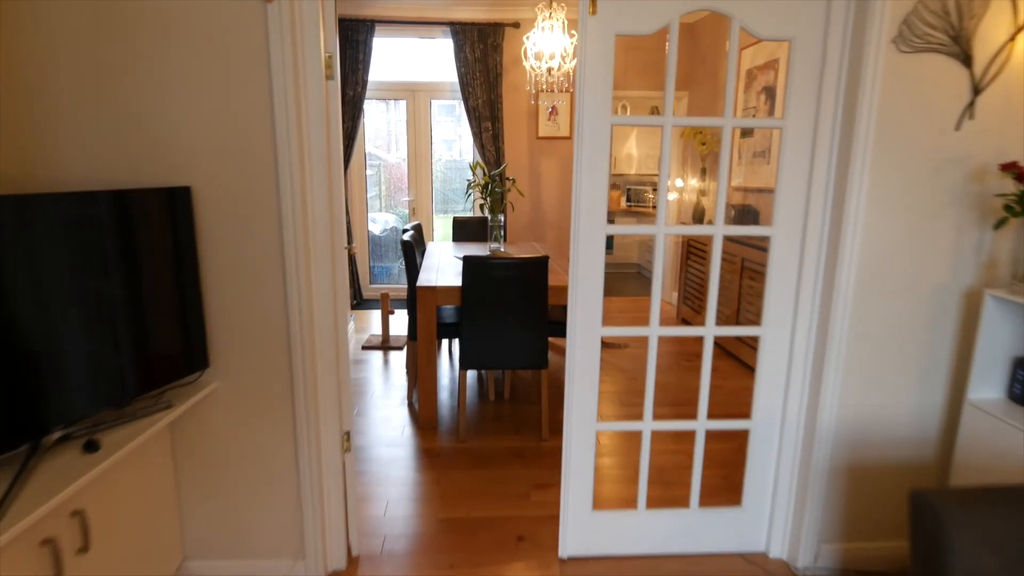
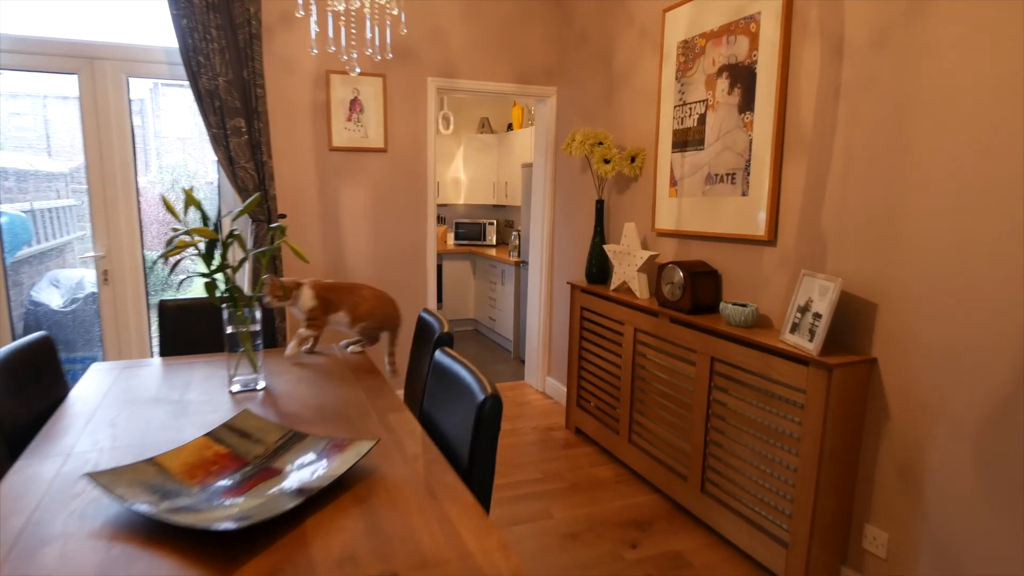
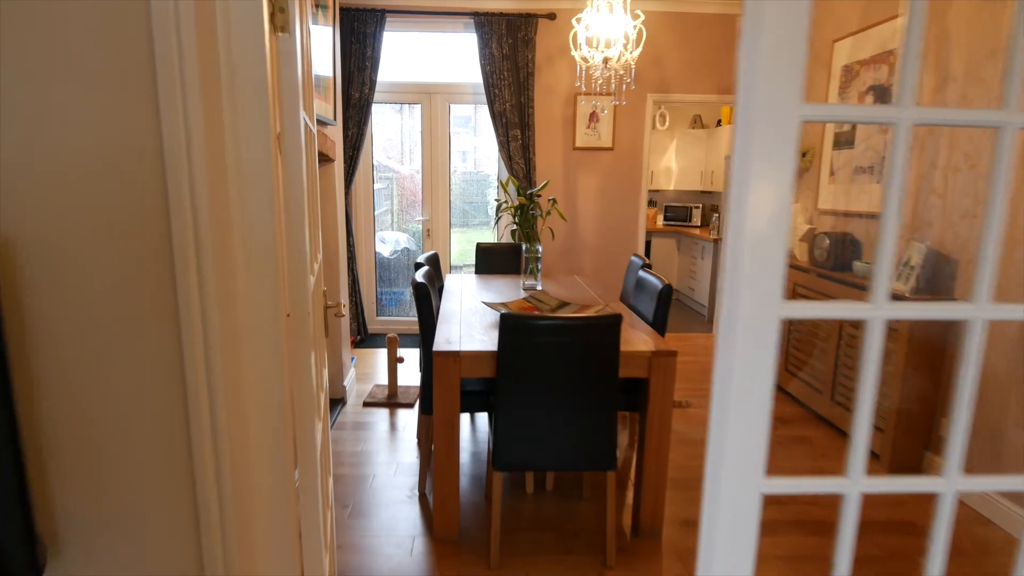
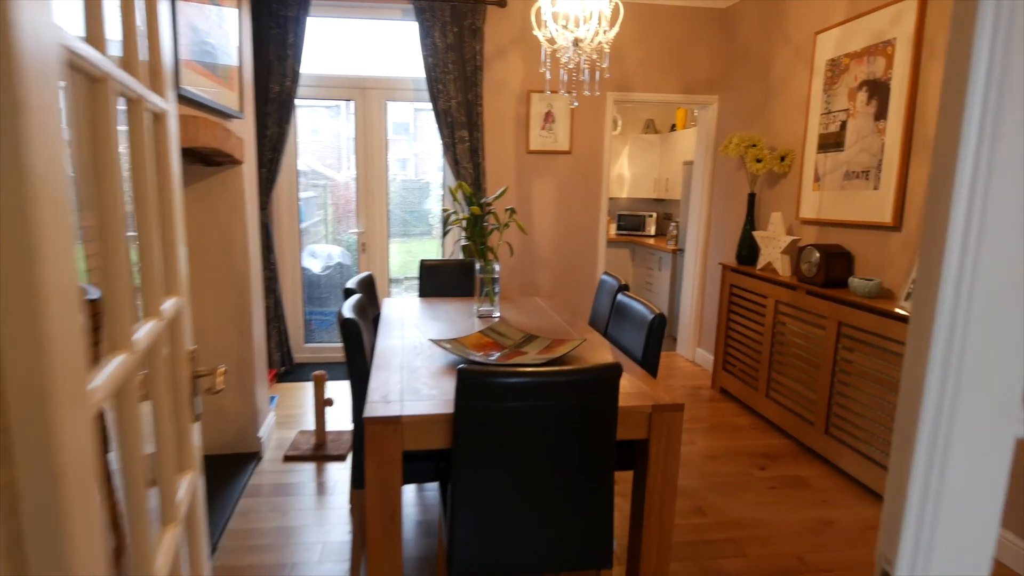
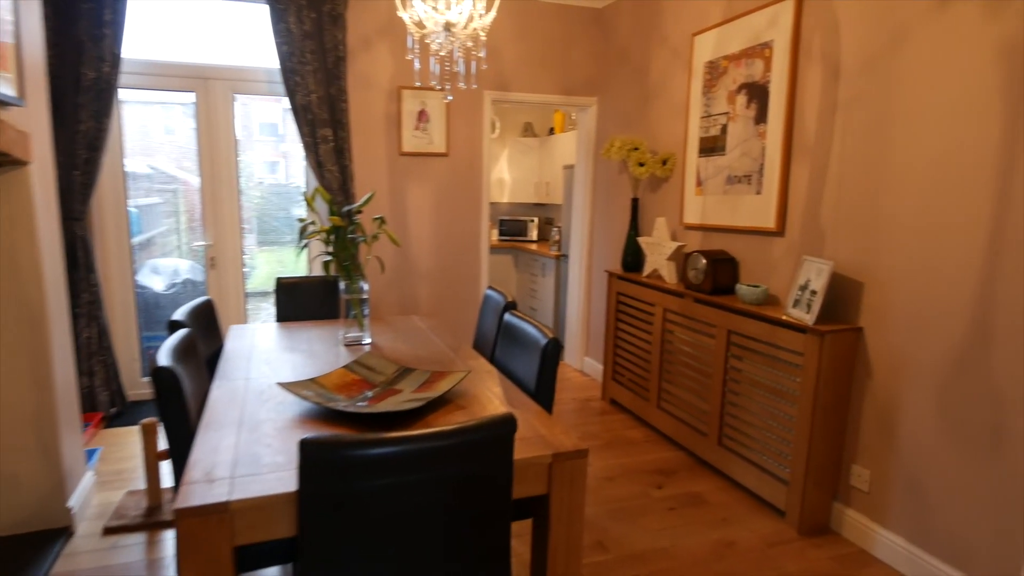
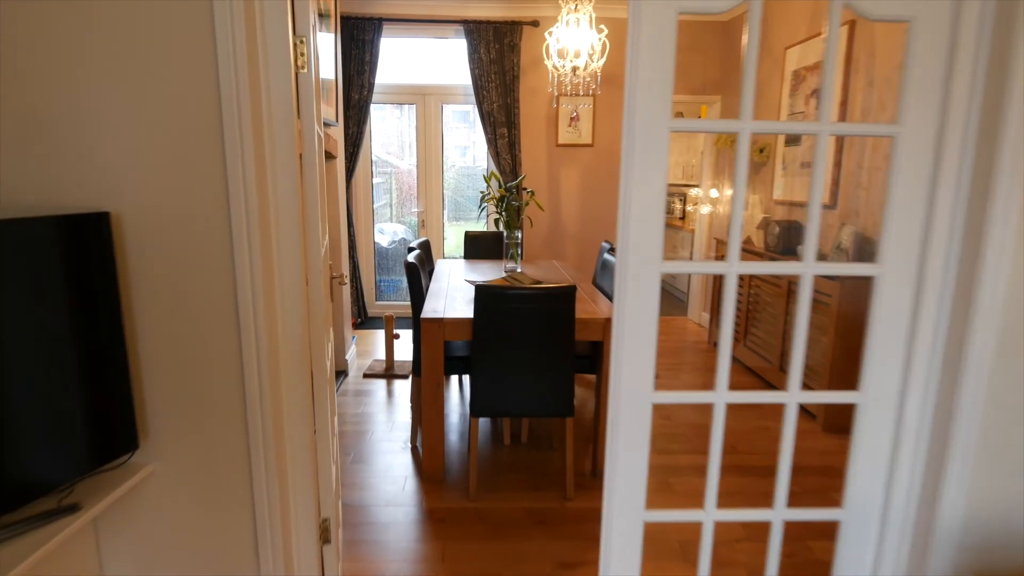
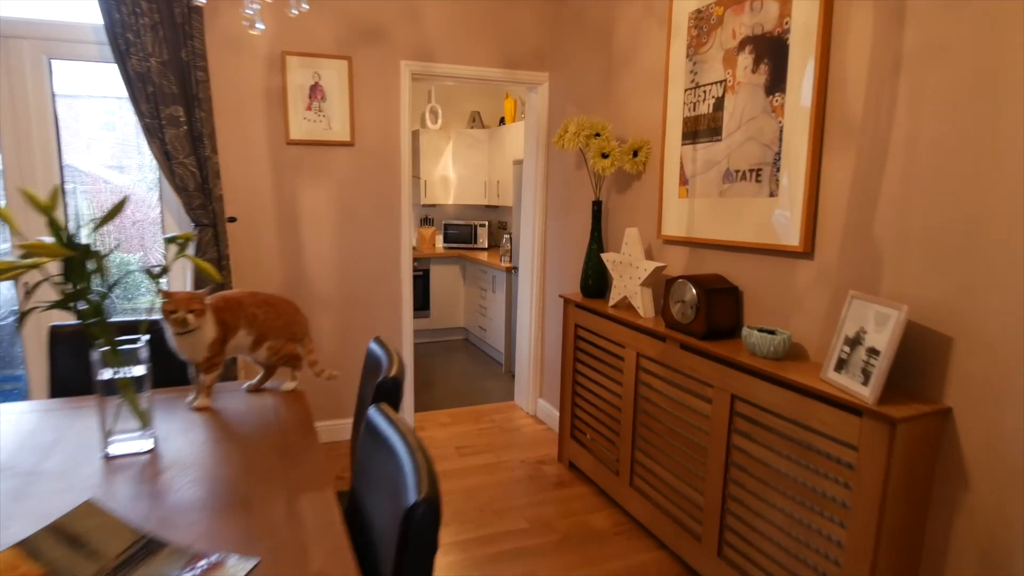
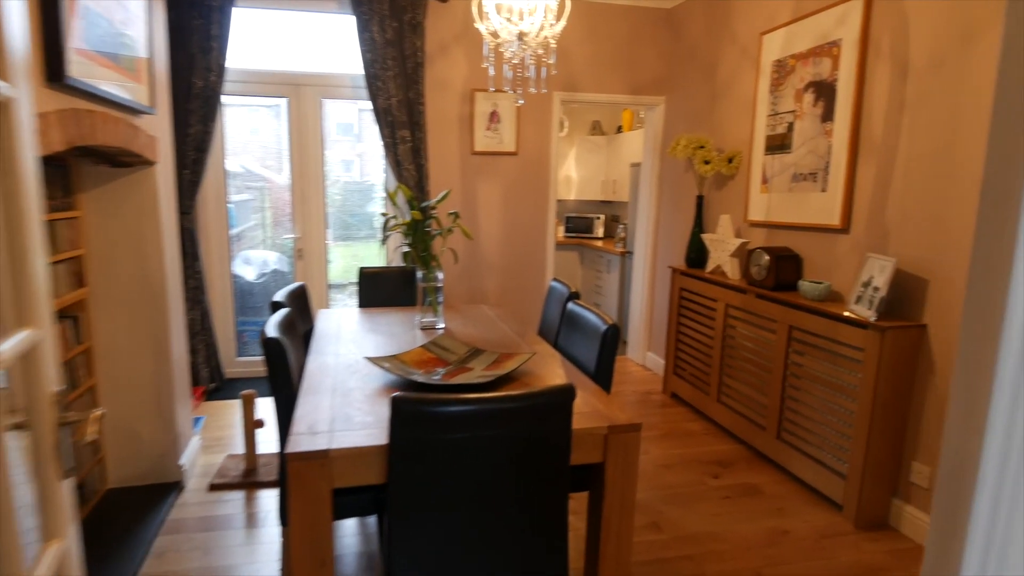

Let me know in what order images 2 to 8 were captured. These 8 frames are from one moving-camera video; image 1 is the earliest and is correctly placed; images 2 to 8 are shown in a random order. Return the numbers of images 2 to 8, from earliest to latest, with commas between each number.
6, 3, 4, 8, 5, 2, 7
